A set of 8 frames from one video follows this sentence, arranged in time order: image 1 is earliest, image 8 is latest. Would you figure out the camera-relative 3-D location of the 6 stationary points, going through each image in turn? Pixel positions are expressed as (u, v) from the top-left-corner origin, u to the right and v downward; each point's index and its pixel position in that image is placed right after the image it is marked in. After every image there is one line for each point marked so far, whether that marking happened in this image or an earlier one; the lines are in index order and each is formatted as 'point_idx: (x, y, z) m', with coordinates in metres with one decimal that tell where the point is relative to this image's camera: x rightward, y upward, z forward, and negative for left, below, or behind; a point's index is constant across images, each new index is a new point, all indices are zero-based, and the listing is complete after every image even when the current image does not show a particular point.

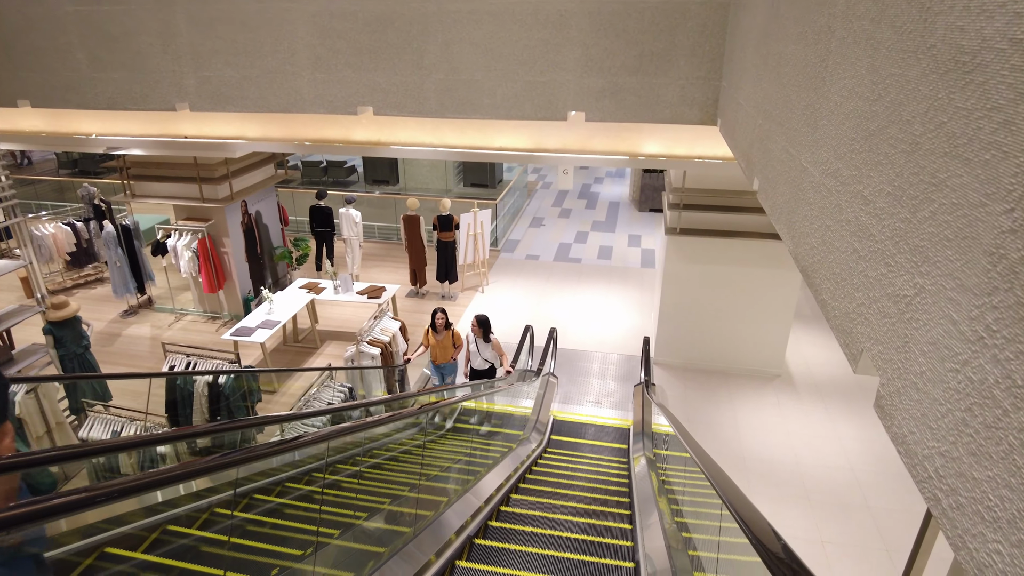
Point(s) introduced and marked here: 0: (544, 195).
0: (+0.8, +2.3, +16.0) m
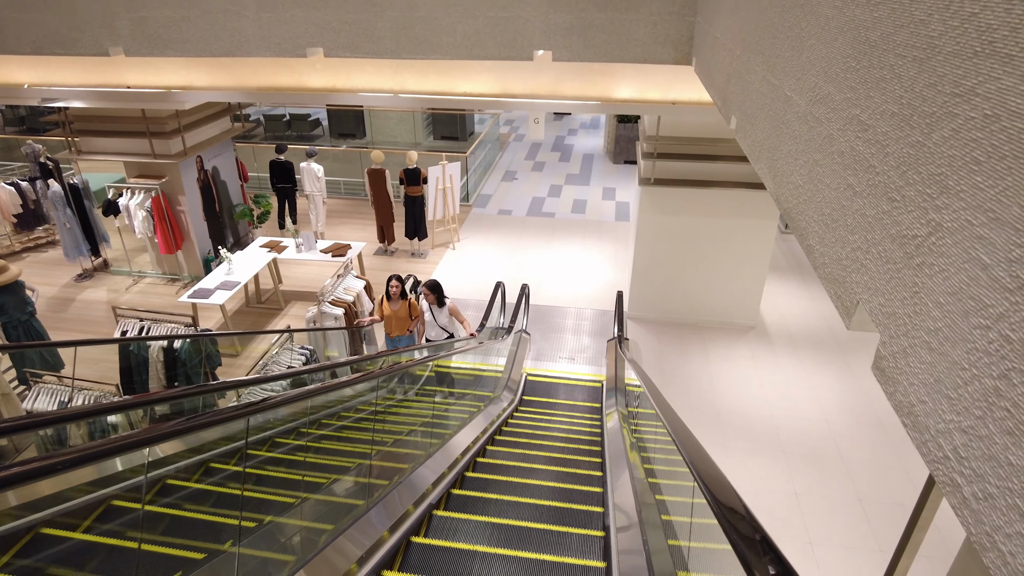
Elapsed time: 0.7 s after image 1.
0: (+0.1, +3.4, +15.6) m
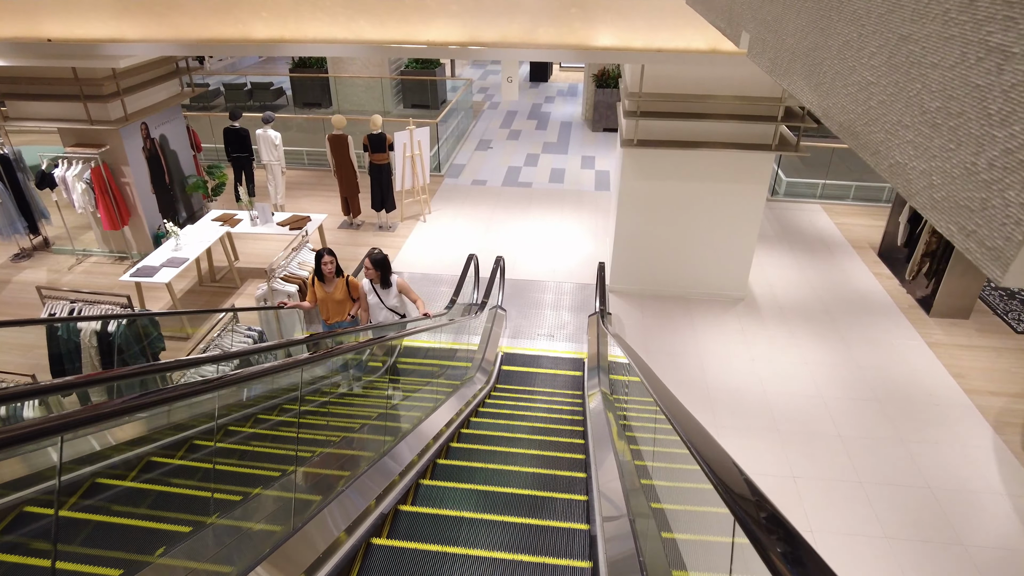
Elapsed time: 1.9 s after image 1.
0: (-0.5, +4.0, +15.0) m
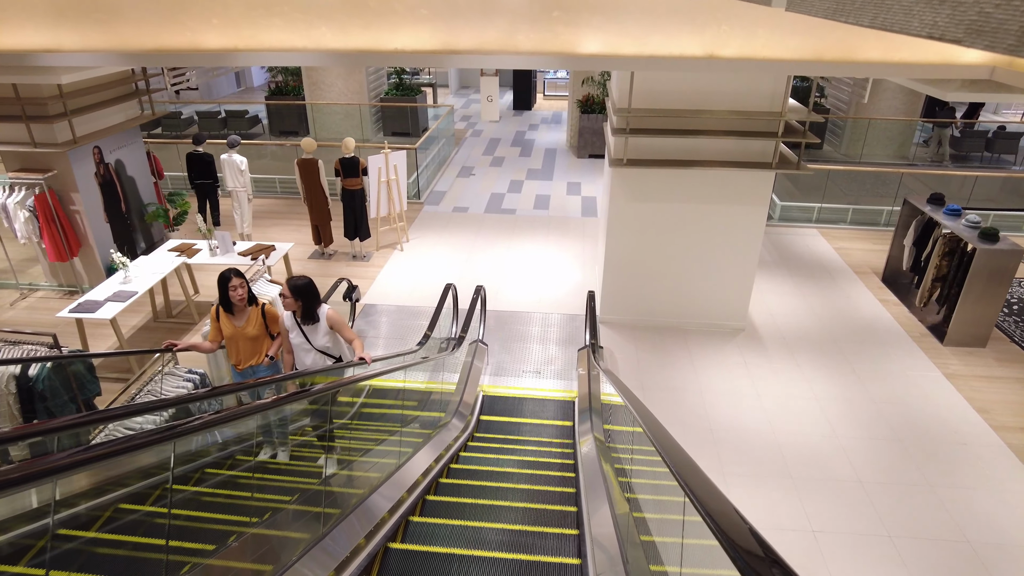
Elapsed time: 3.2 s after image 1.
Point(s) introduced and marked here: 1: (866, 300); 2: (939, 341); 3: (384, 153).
0: (-0.9, +3.3, +14.6) m
1: (+4.2, -0.1, +7.6) m
2: (+4.5, -0.6, +6.8) m
3: (-1.6, +1.7, +8.2) m
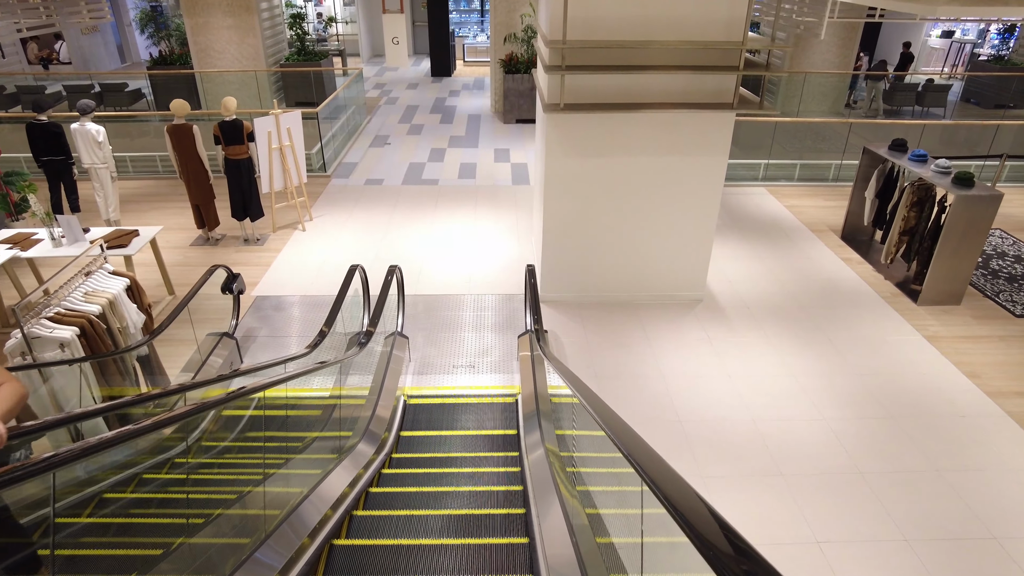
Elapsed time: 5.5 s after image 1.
0: (-2.5, +3.6, +13.2) m
1: (+3.4, +0.3, +6.9) m
2: (+3.8, -0.1, +6.2) m
3: (-2.5, +1.8, +6.9) m
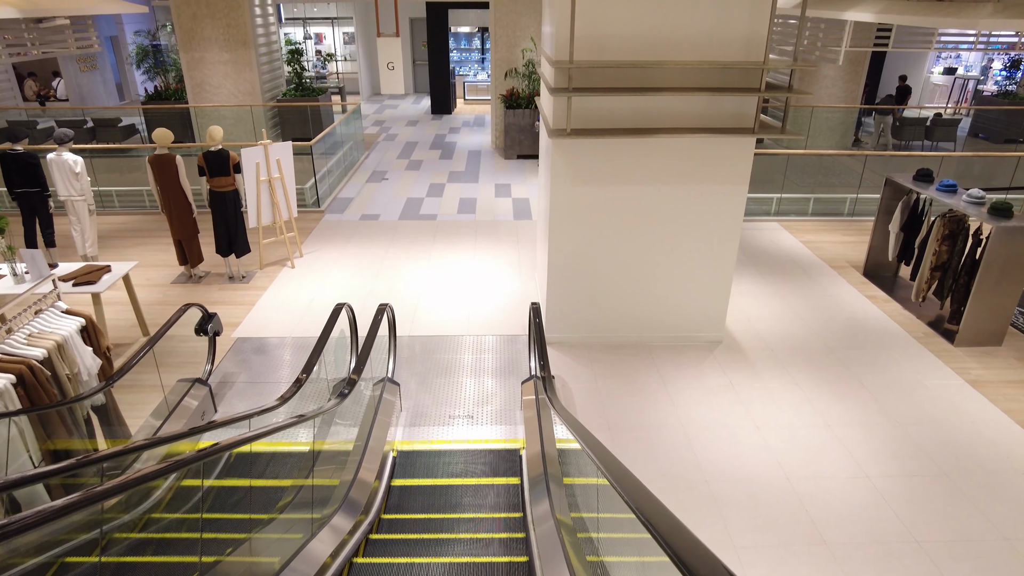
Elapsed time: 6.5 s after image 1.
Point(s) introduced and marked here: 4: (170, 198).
0: (-2.5, +2.8, +13.0) m
1: (+3.4, -0.1, +6.5) m
2: (+3.8, -0.5, +5.7) m
3: (-2.5, +1.4, +6.5) m
4: (-3.3, +0.9, +6.3) m
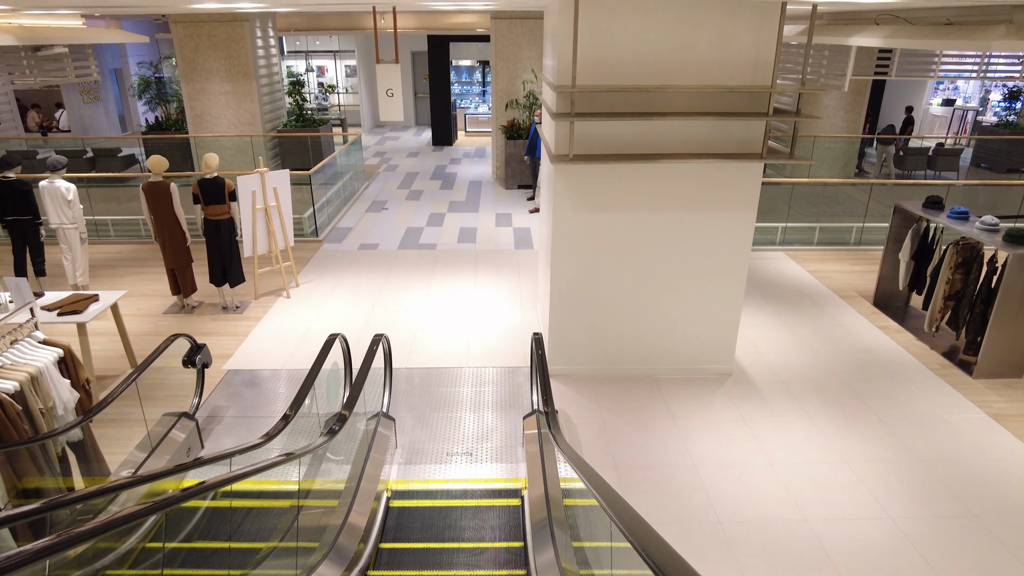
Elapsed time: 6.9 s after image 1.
0: (-2.5, +2.2, +12.9) m
1: (+3.4, -0.4, +6.3) m
2: (+3.8, -0.7, +5.5) m
3: (-2.5, +1.1, +6.4) m
4: (-3.3, +0.6, +6.2) m
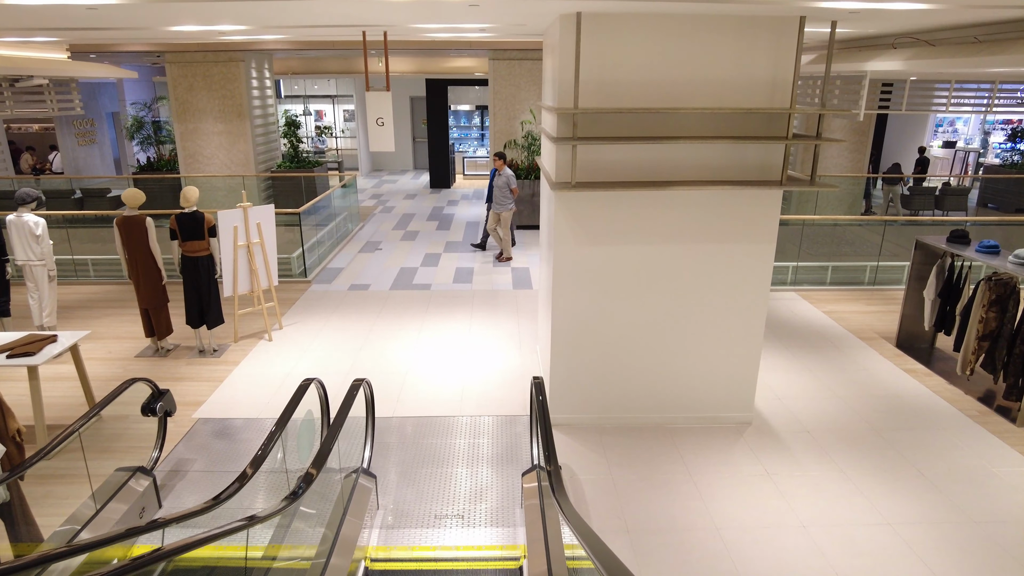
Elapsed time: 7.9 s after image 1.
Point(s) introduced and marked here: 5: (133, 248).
0: (-2.5, +1.3, +12.6) m
1: (+3.4, -0.8, +5.8) m
2: (+3.8, -1.0, +5.0) m
3: (-2.5, +0.8, +6.1) m
4: (-3.3, +0.2, +5.8) m
5: (-3.4, +0.4, +5.8) m
